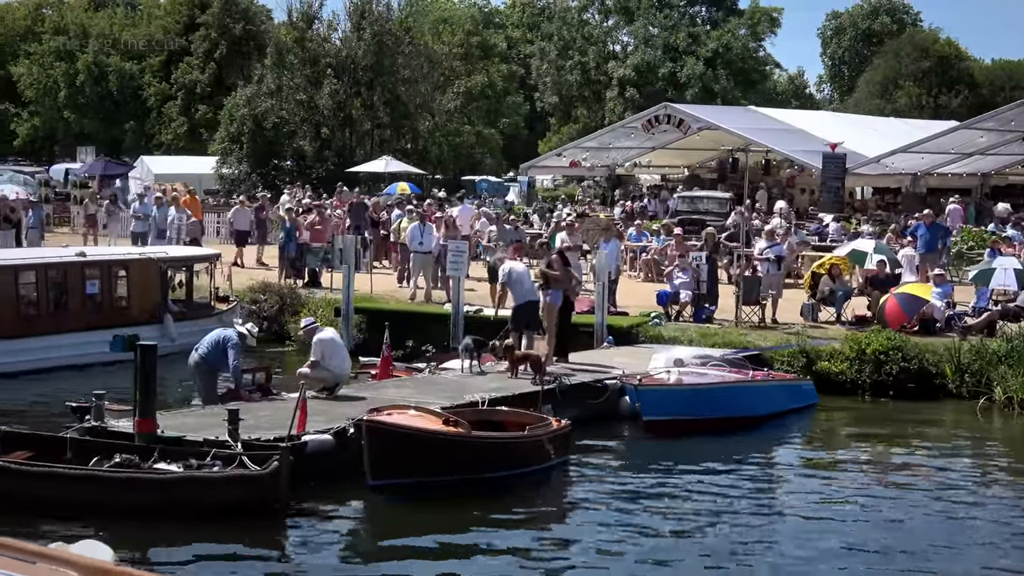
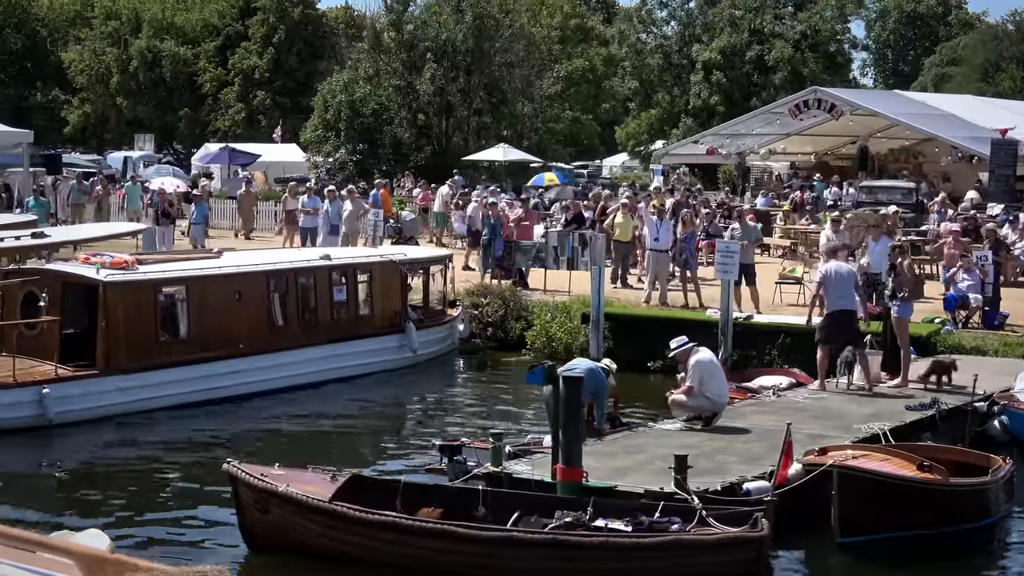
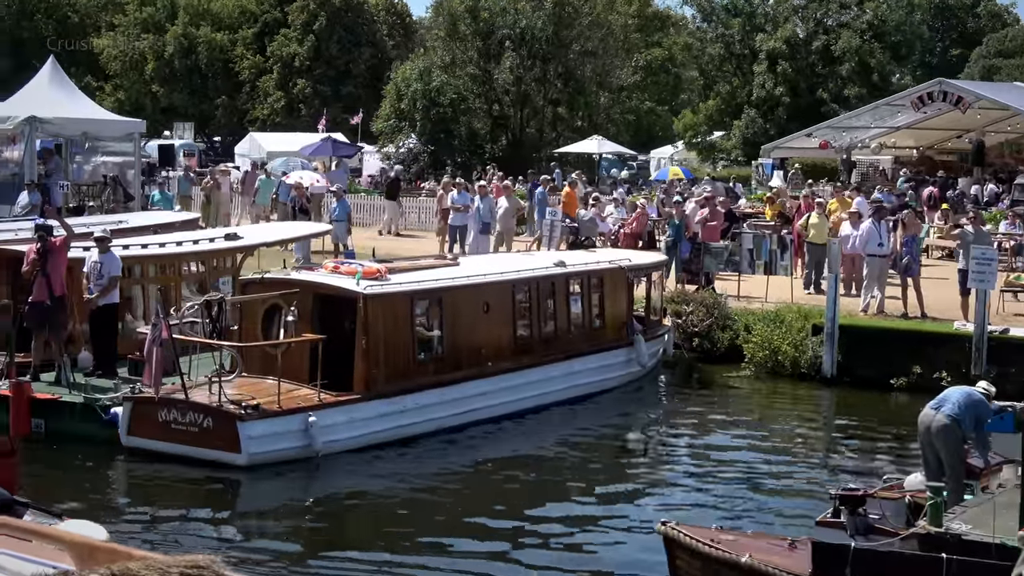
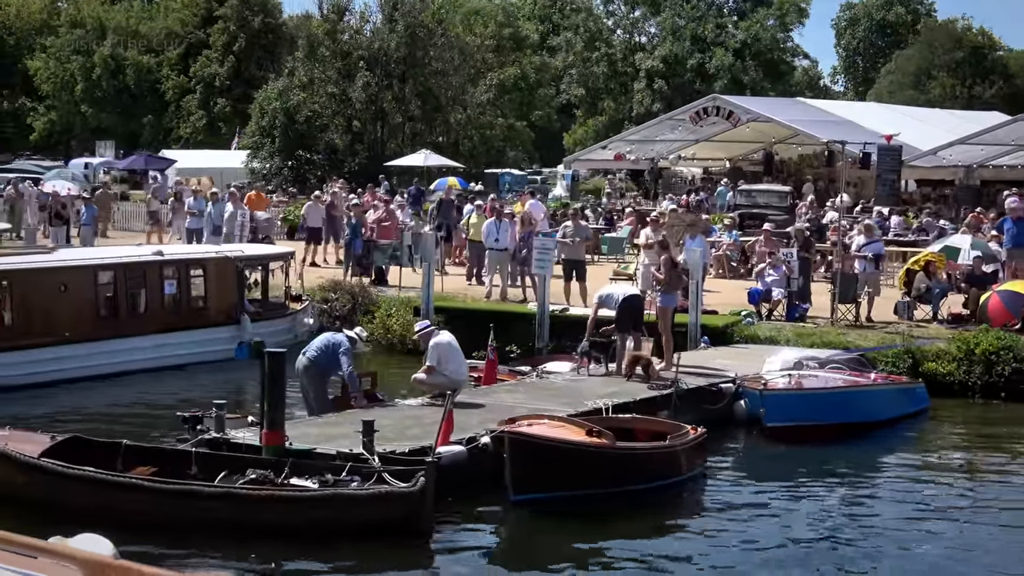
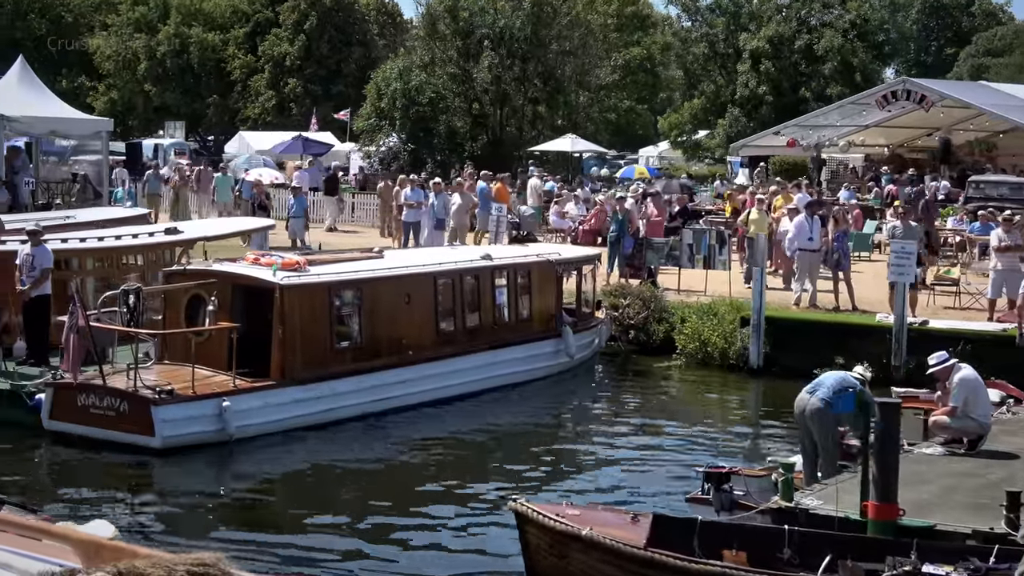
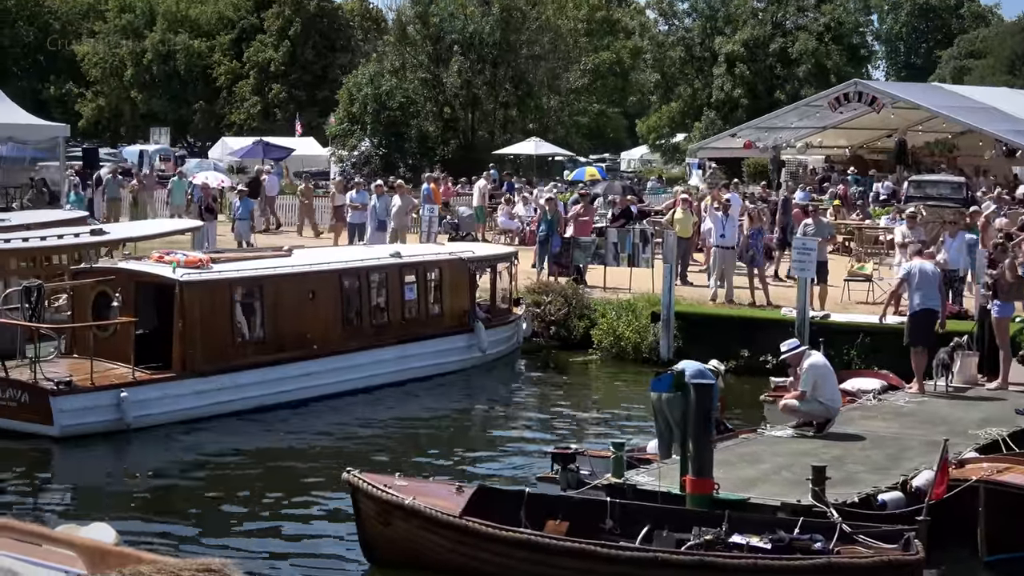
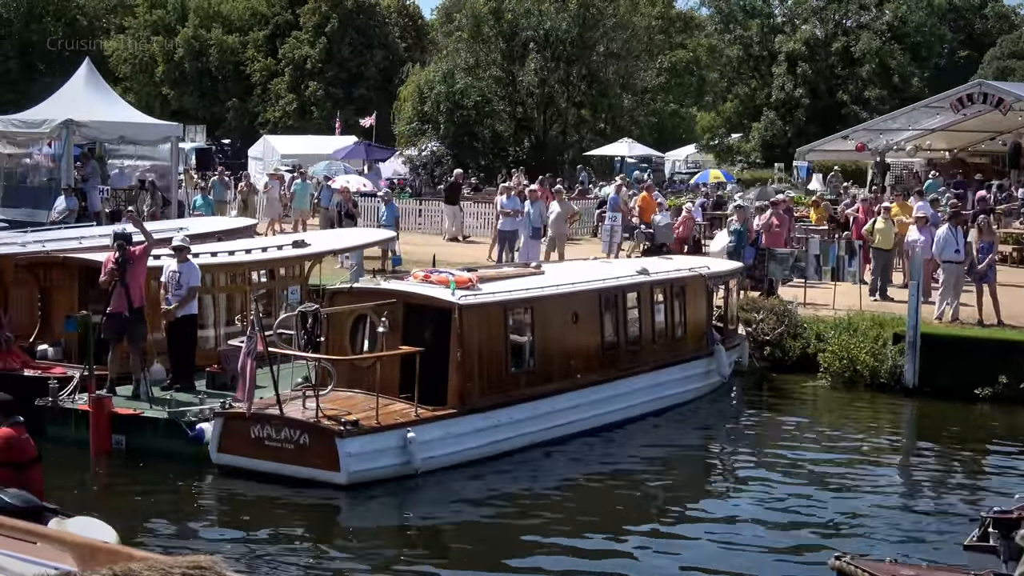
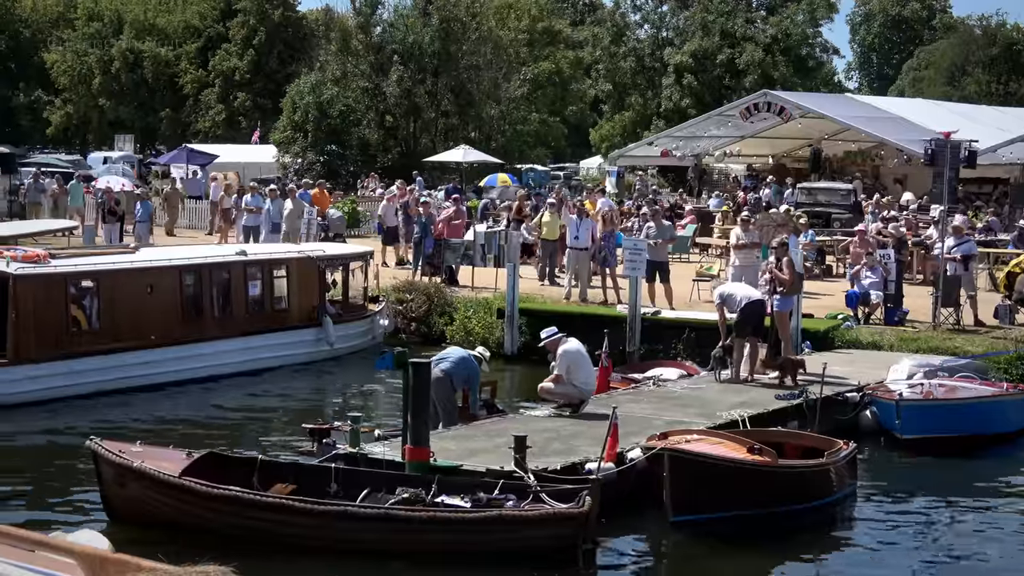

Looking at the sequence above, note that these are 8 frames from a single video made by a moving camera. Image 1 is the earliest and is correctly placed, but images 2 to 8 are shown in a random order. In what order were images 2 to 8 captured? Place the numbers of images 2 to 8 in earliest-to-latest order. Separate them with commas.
4, 8, 2, 6, 5, 3, 7
